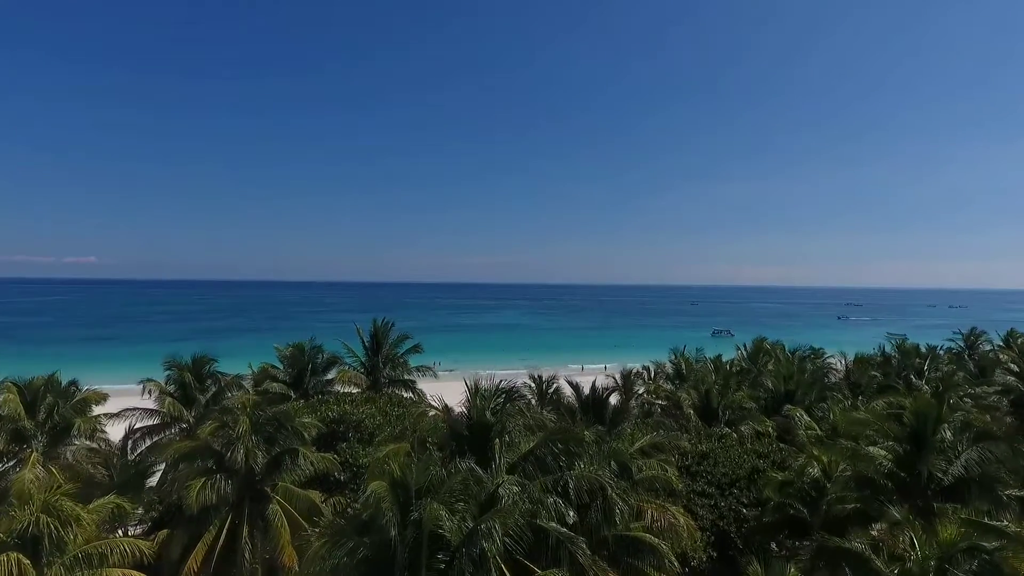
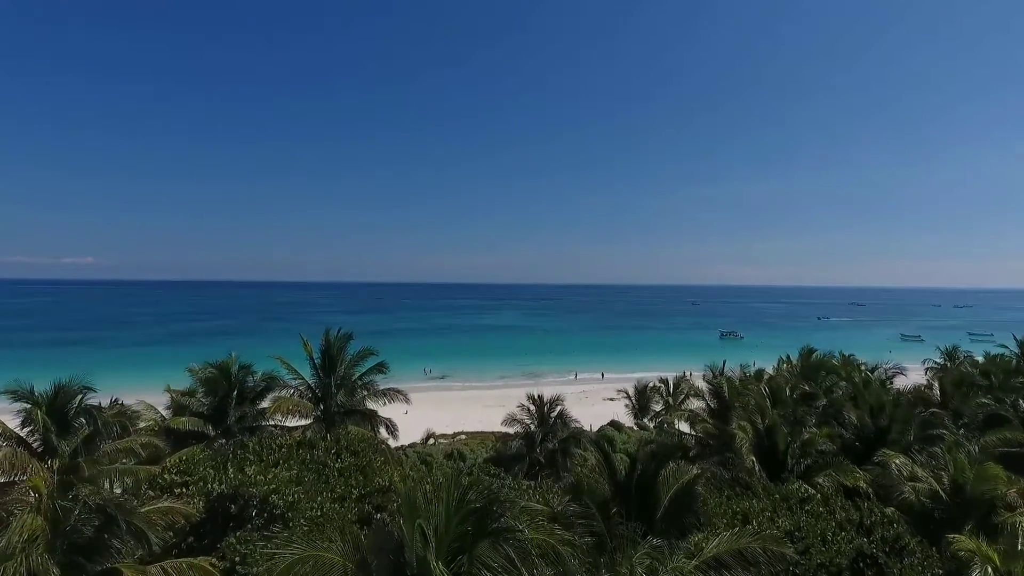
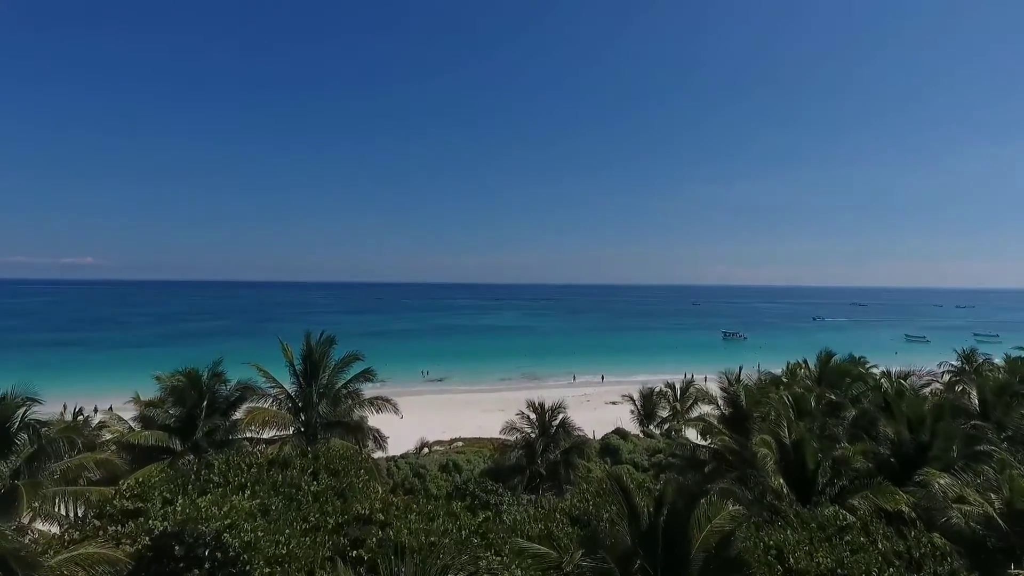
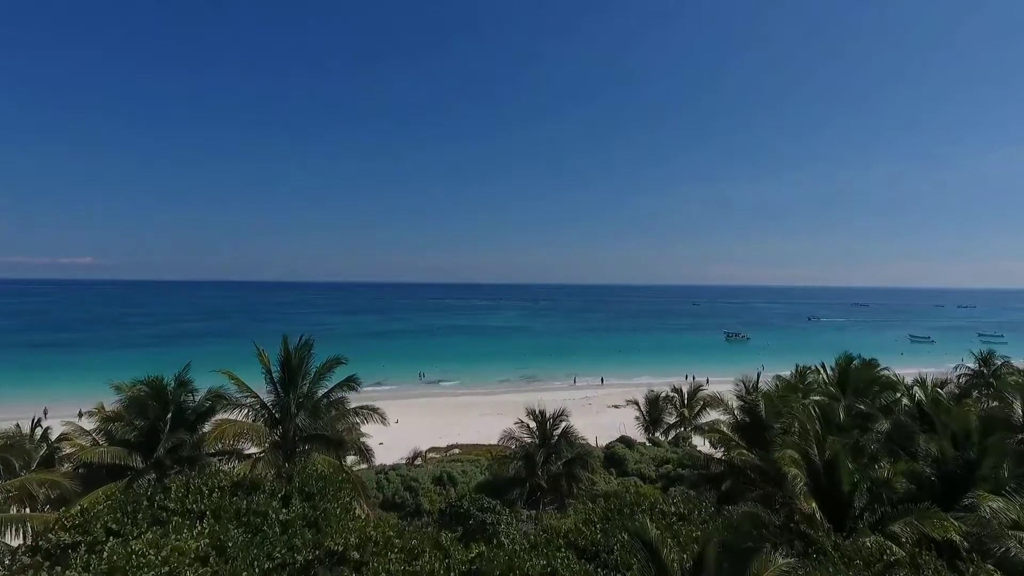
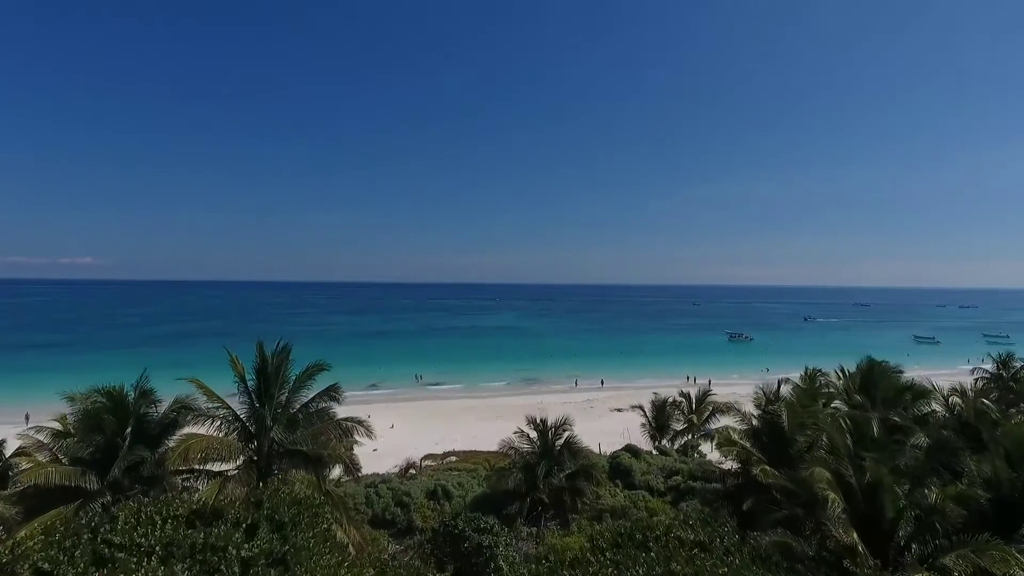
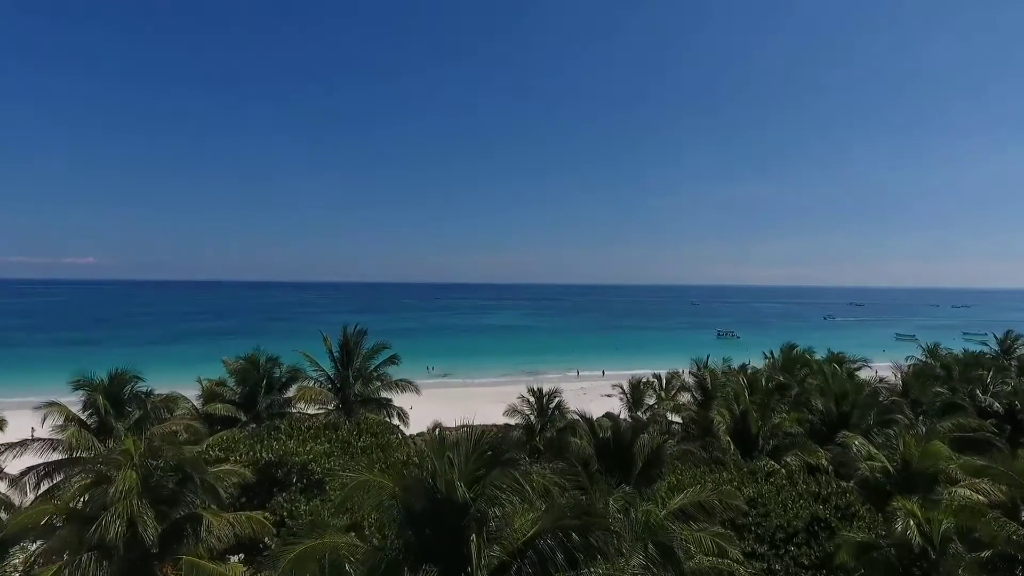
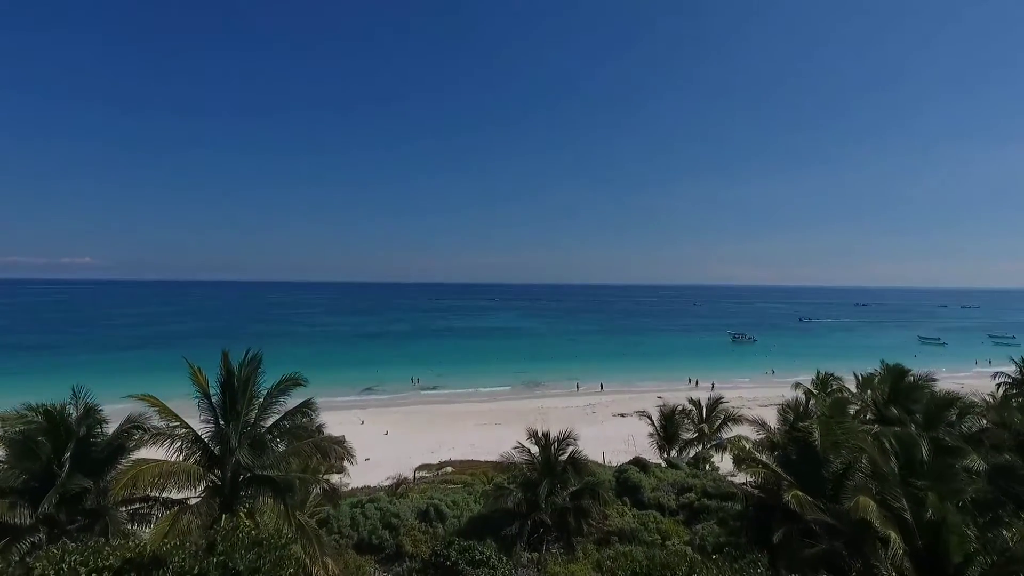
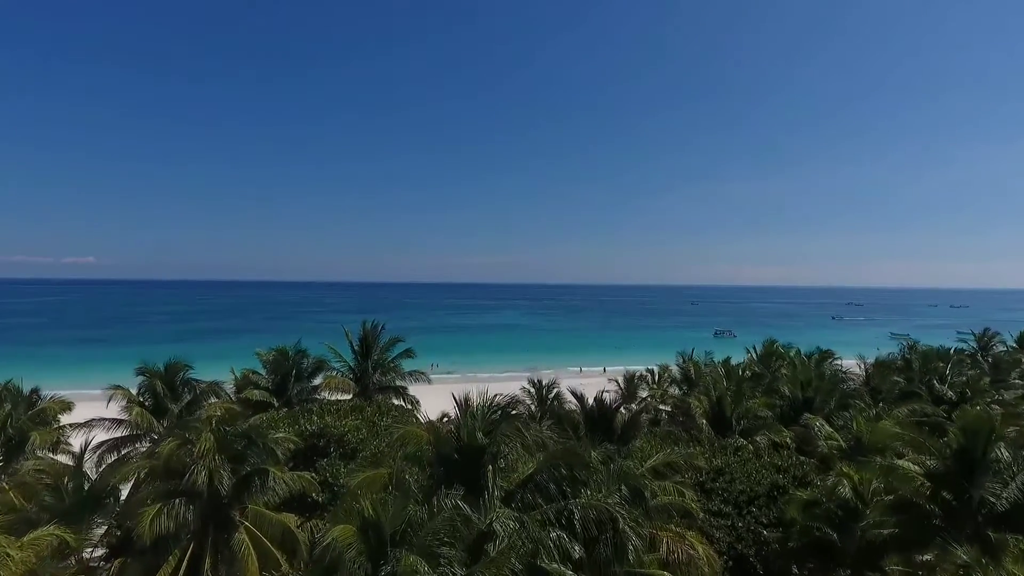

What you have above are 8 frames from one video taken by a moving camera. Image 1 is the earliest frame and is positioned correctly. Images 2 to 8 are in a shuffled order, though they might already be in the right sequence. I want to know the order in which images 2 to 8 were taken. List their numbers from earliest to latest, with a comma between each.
8, 6, 2, 3, 4, 5, 7
